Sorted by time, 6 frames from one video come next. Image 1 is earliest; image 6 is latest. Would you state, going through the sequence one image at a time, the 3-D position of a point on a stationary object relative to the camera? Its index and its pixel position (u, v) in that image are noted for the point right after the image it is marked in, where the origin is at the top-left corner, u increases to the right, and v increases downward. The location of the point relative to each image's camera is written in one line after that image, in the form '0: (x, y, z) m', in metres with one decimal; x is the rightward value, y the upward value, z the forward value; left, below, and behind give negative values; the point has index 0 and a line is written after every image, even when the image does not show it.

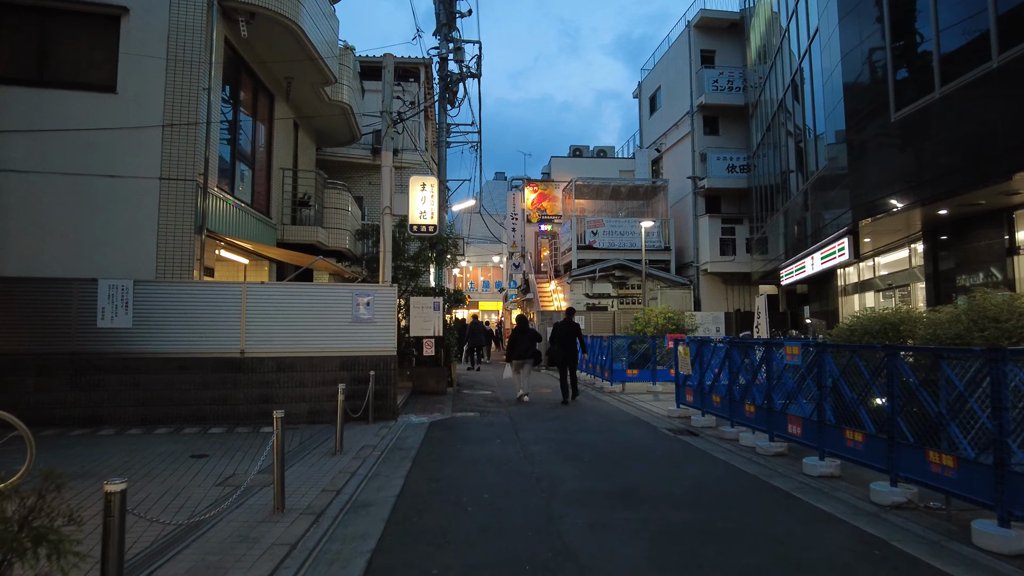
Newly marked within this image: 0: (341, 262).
0: (-4.6, +0.7, +17.1) m
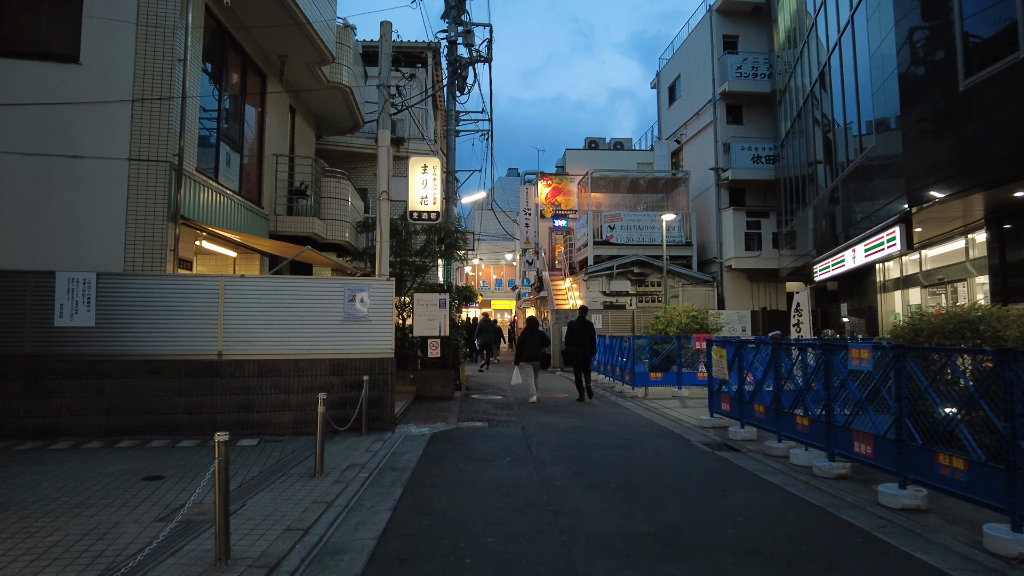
0: (-4.3, +0.8, +16.0) m
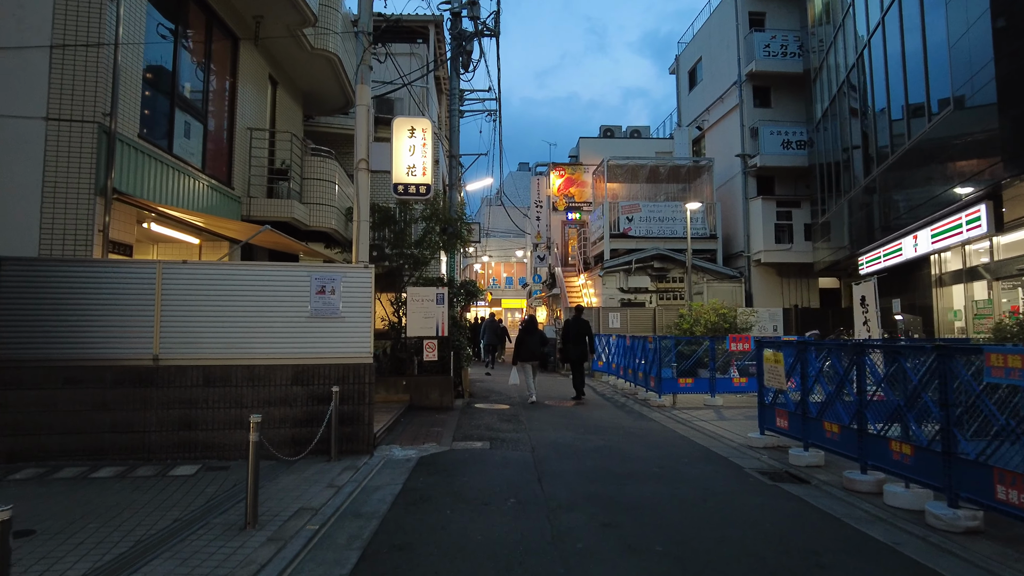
0: (-4.1, +0.9, +14.3) m
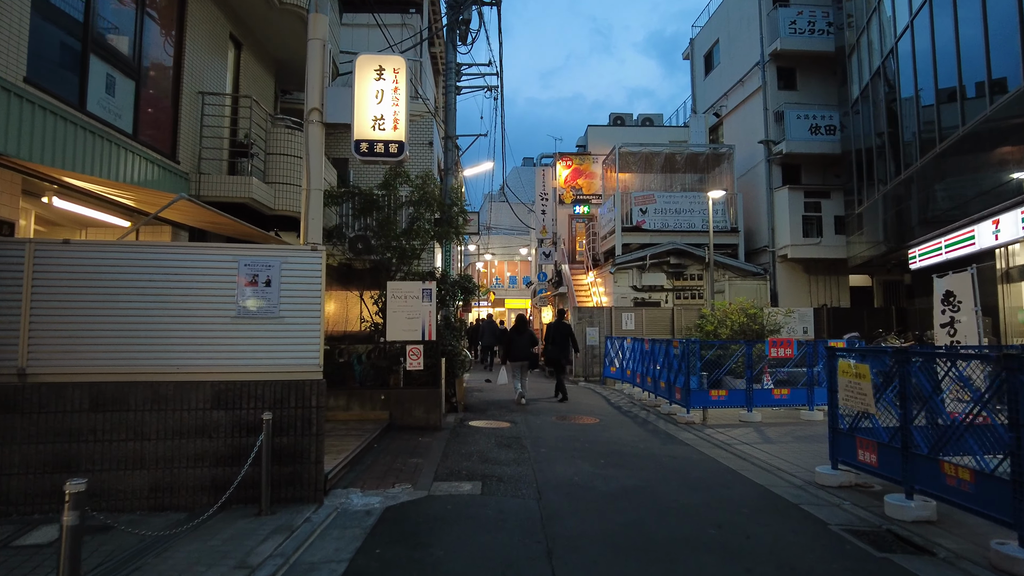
0: (-4.0, +1.0, +12.5) m
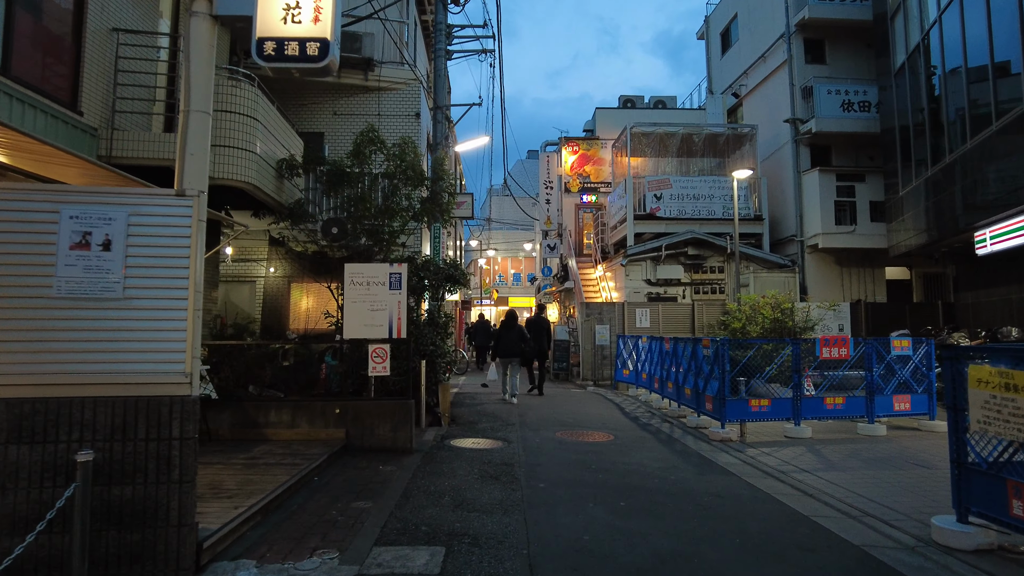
0: (-4.1, +1.2, +10.5) m
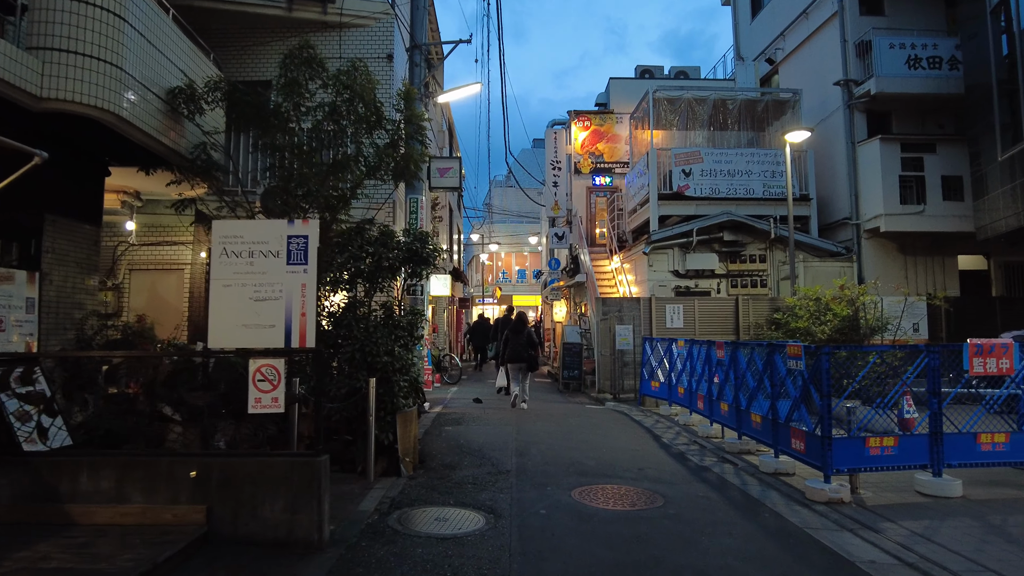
0: (-4.2, +1.4, +7.4) m
